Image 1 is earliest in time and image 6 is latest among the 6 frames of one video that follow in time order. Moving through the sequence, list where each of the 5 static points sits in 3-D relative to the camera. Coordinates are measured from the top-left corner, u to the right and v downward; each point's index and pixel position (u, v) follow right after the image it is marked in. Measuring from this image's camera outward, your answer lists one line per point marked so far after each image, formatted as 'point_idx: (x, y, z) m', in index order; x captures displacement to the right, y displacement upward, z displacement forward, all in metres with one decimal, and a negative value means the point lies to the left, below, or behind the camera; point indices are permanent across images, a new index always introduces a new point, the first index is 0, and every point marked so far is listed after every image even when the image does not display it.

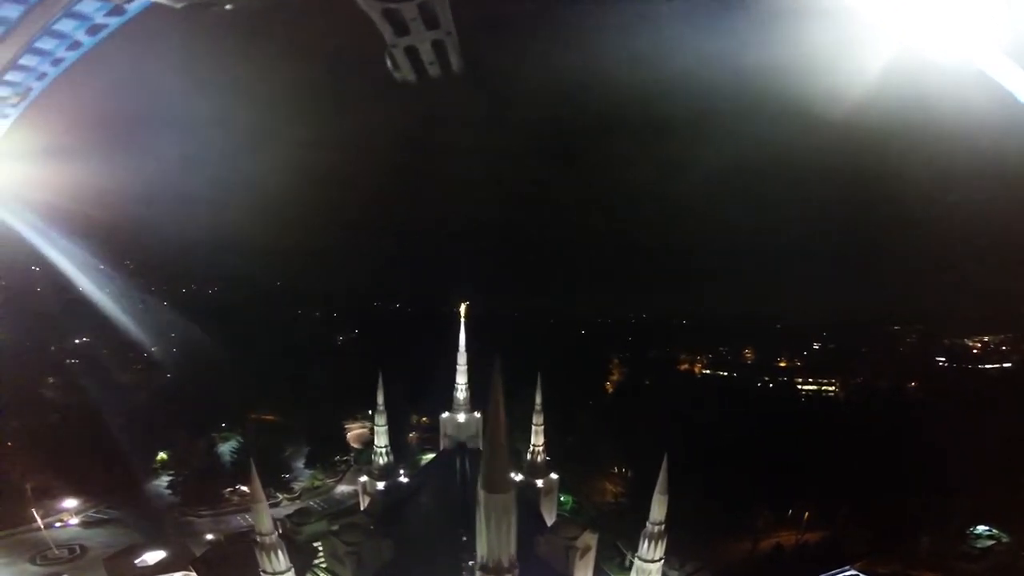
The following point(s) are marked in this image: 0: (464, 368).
0: (-1.3, -2.3, +16.1) m
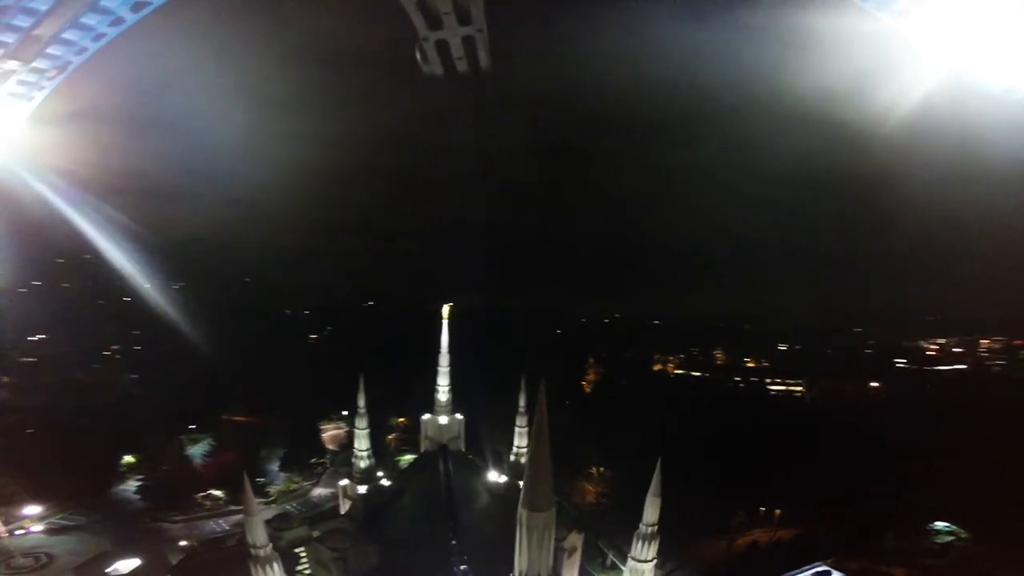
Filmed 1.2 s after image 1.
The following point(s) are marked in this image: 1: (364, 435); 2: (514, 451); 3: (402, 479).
0: (-1.9, -2.3, +16.0) m
1: (-4.4, -4.4, +16.7) m
2: (+0.2, -4.8, +16.5) m
3: (-2.8, -4.9, +14.3) m
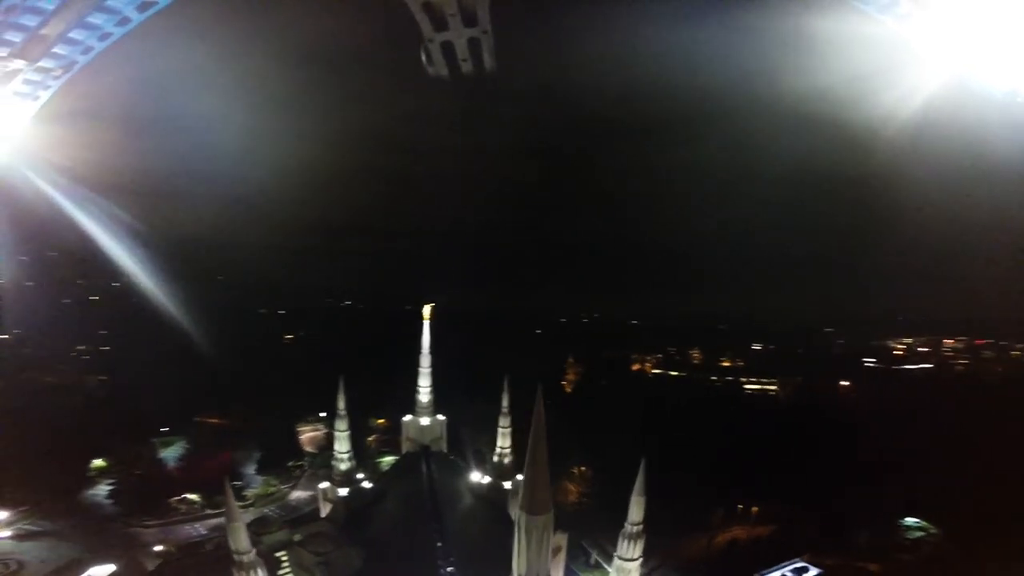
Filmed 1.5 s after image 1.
0: (-2.4, -2.3, +16.0) m
1: (-4.9, -4.4, +16.6) m
2: (-0.4, -4.9, +16.5) m
3: (-3.2, -4.9, +14.2) m
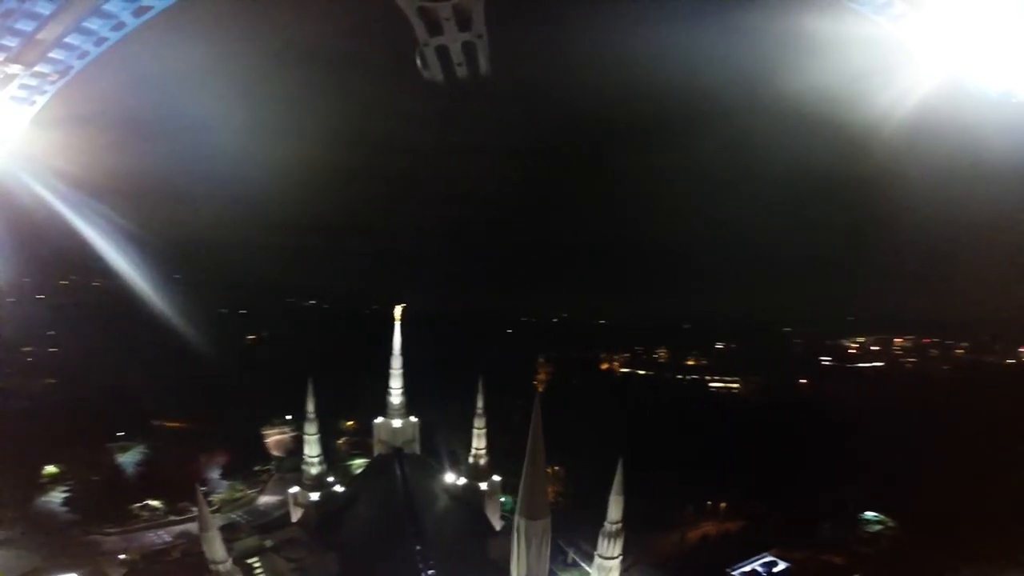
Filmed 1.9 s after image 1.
0: (-3.2, -2.4, +15.8) m
1: (-5.8, -4.4, +16.3) m
2: (-1.2, -4.9, +16.5) m
3: (-3.9, -4.9, +14.0) m
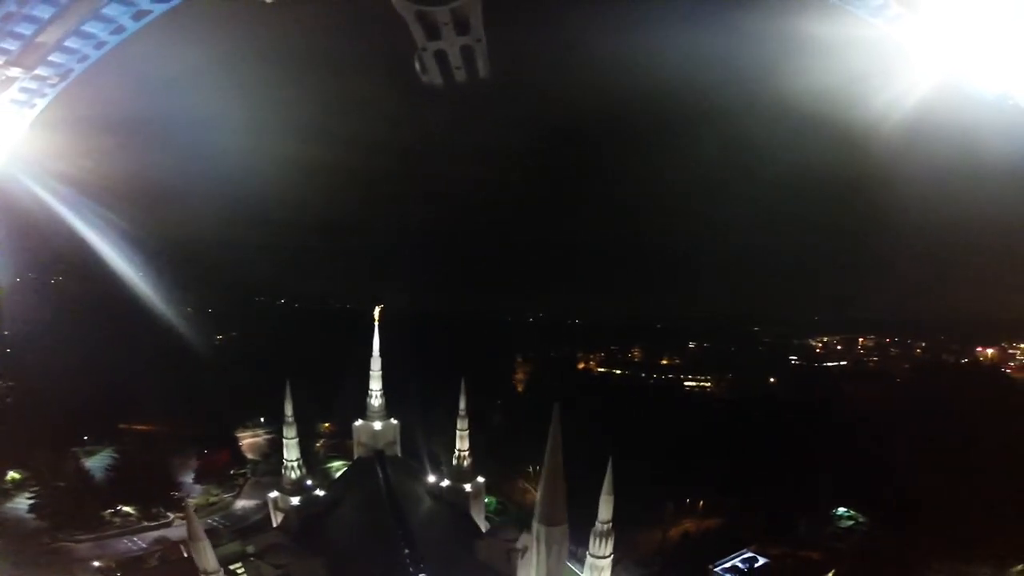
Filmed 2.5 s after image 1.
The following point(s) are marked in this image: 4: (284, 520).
0: (-3.7, -2.4, +15.7) m
1: (-6.3, -4.4, +16.0) m
2: (-1.8, -4.9, +16.5) m
3: (-4.4, -4.9, +13.9) m
4: (-5.6, -5.6, +13.6) m
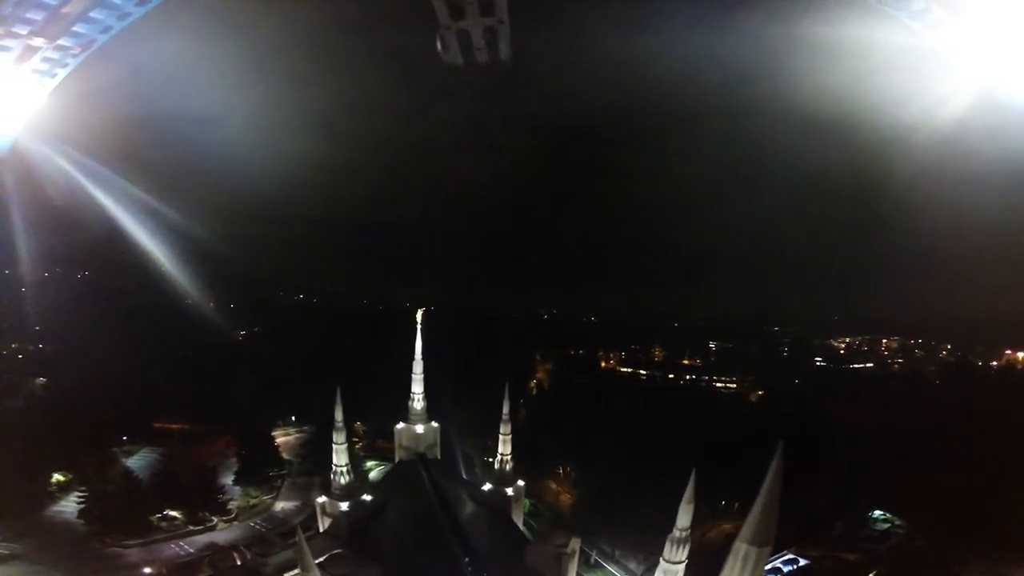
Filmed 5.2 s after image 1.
0: (-2.8, -2.4, +15.8) m
1: (-5.4, -4.4, +16.1) m
2: (-0.9, -4.9, +16.6) m
3: (-3.4, -5.0, +14.0) m
4: (-4.7, -5.7, +13.7) m
